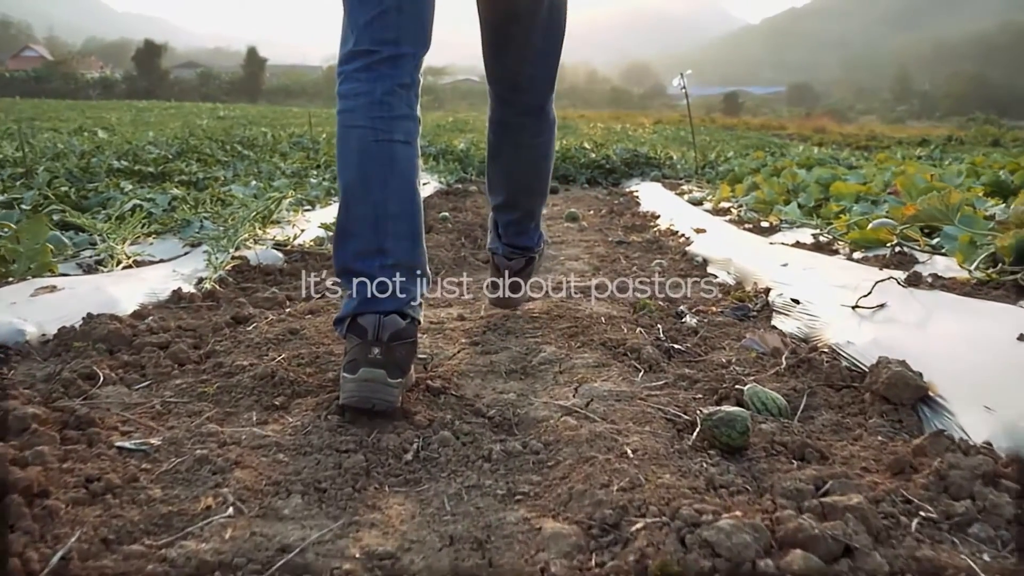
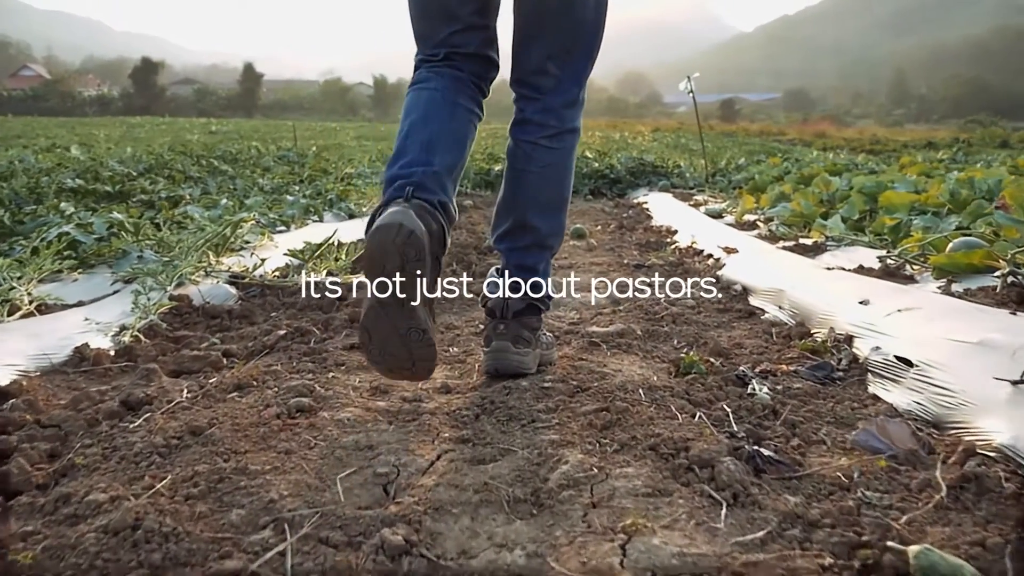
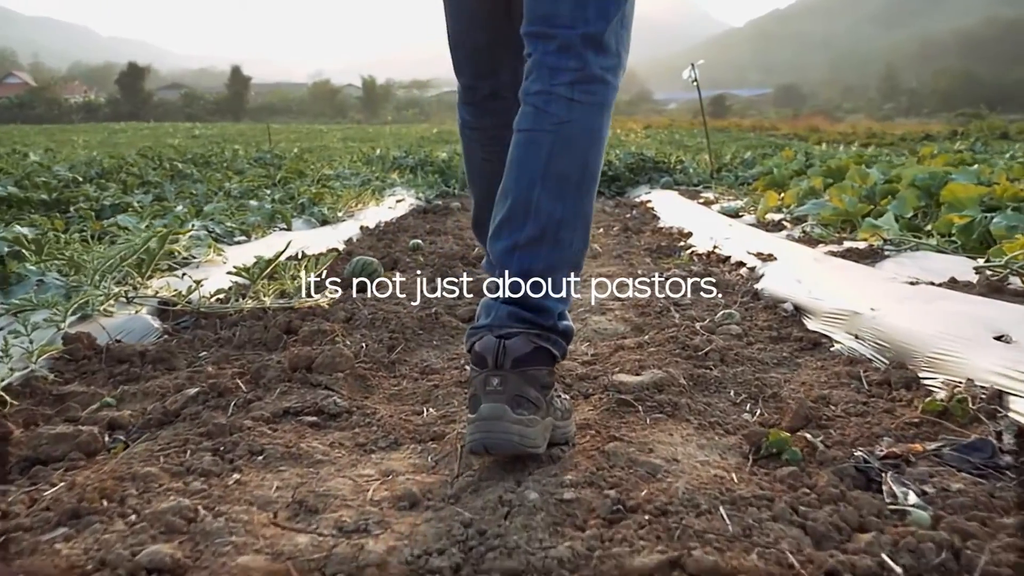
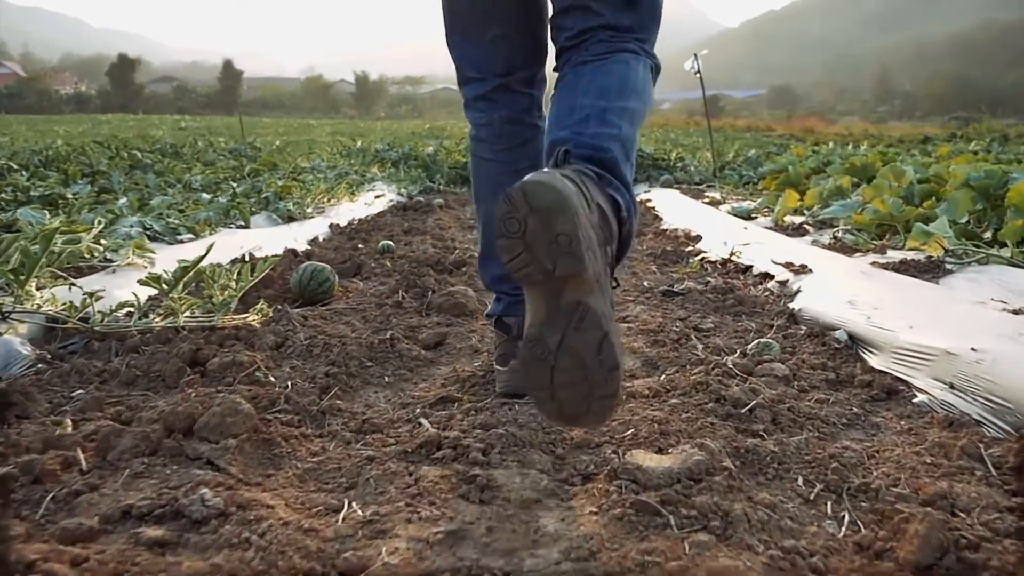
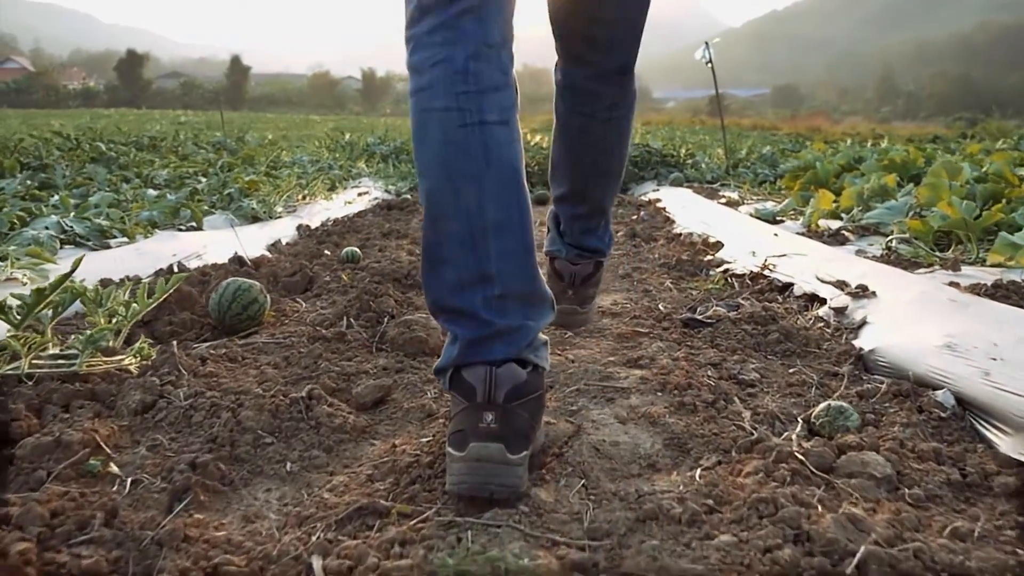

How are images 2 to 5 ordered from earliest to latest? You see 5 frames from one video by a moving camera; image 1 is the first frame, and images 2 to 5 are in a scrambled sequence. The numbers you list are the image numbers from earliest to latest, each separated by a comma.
2, 3, 4, 5
